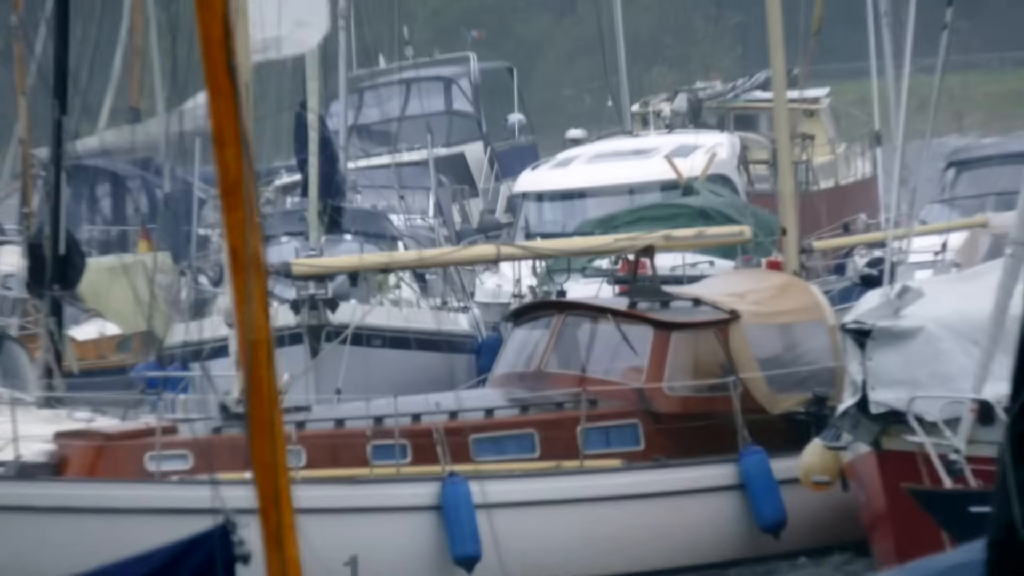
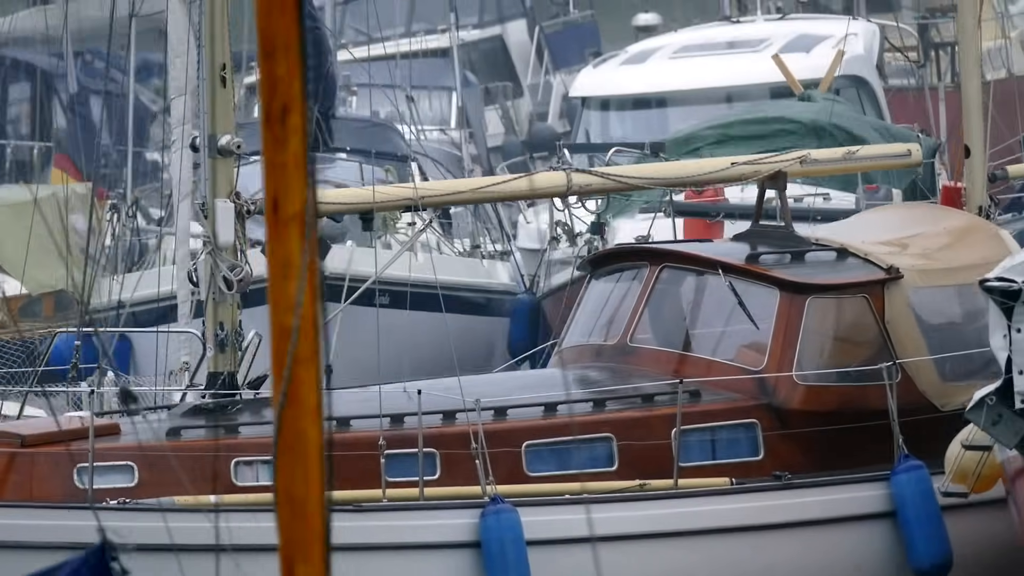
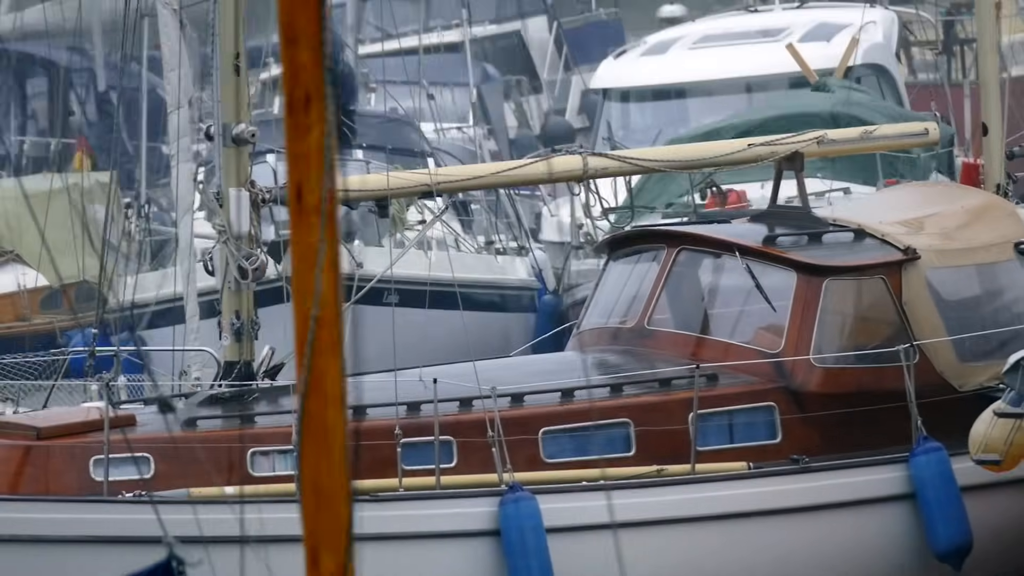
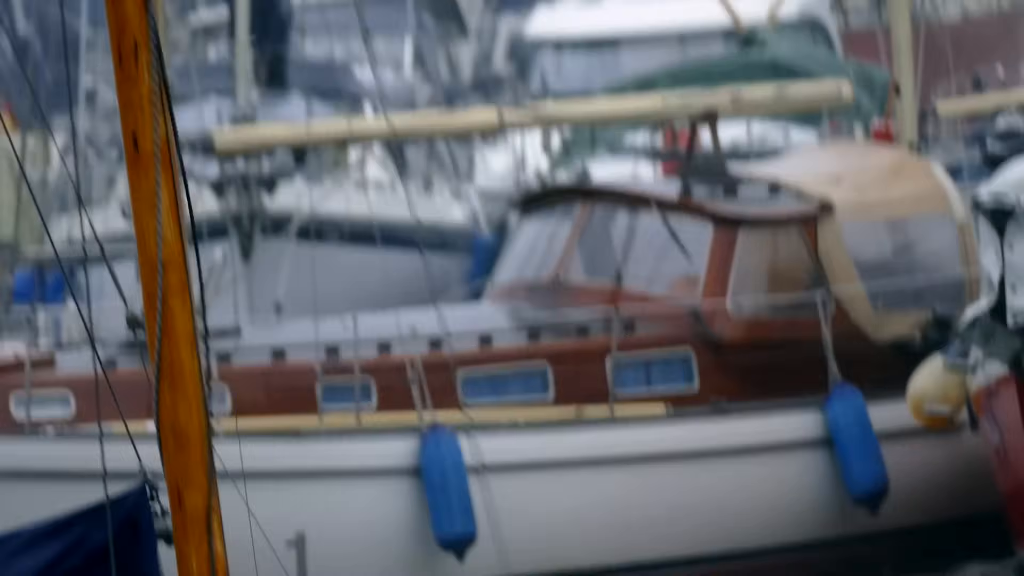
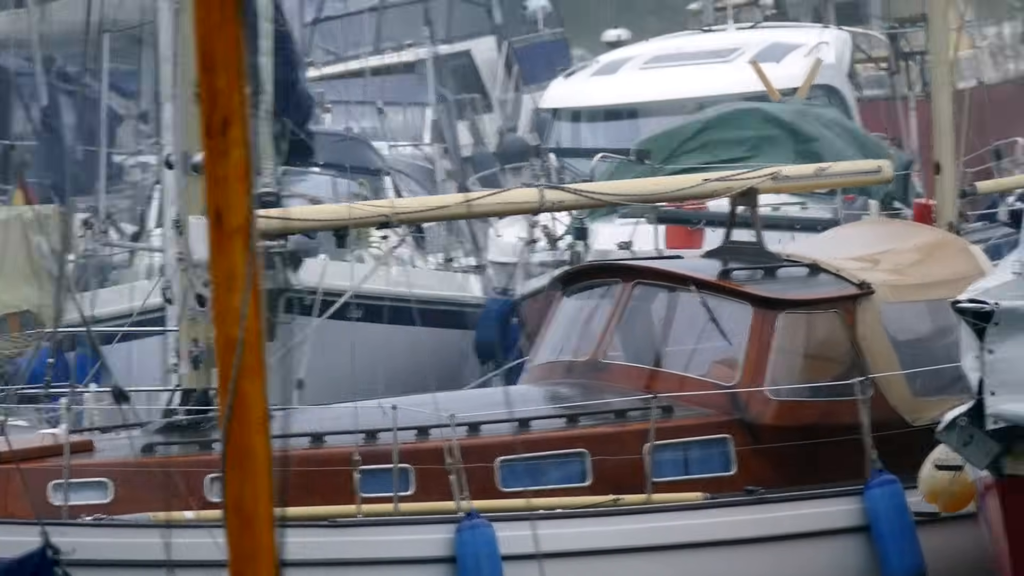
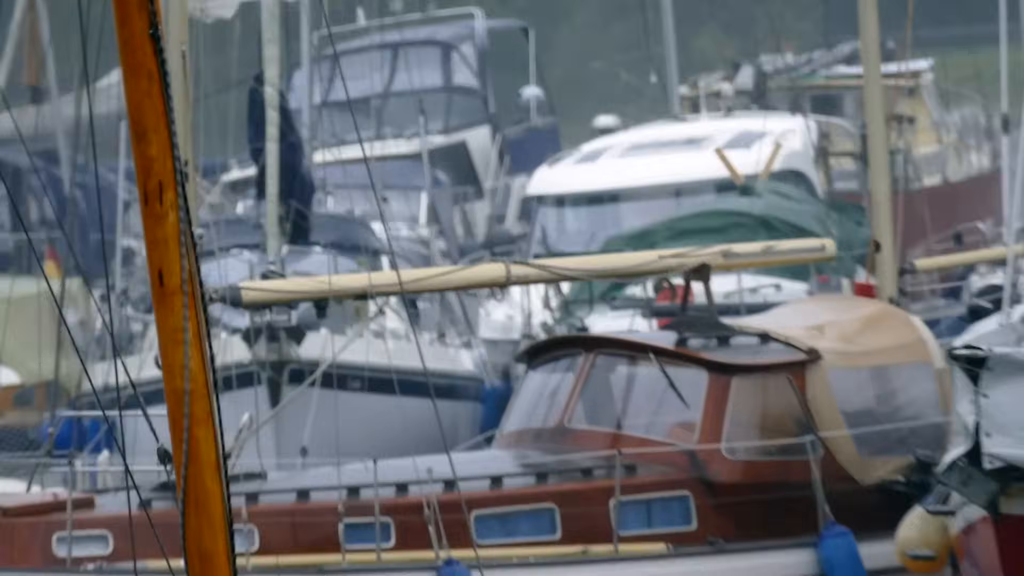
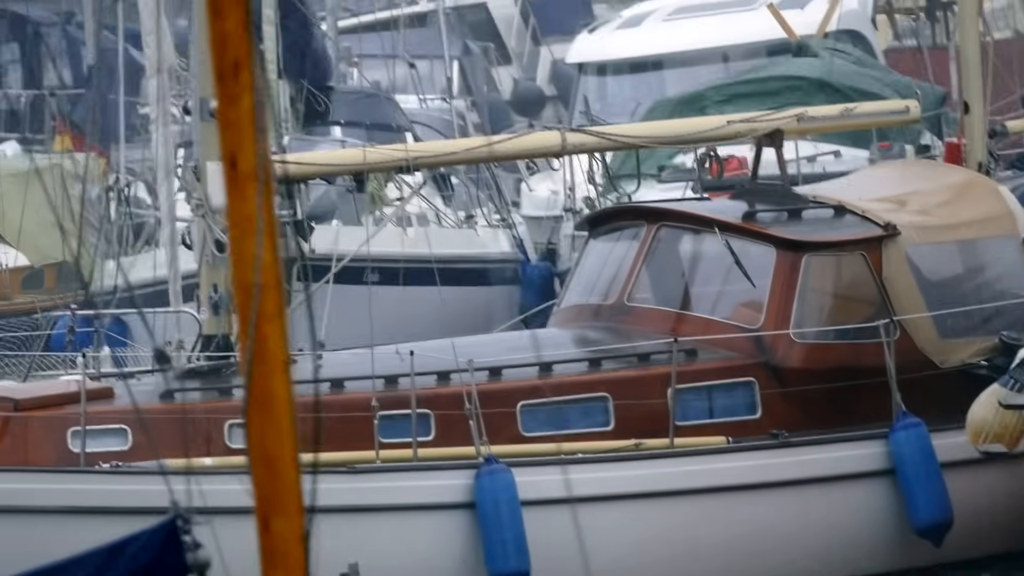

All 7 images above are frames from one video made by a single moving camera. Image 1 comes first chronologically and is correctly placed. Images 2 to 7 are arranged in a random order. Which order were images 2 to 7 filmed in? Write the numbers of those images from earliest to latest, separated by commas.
6, 4, 7, 3, 2, 5
